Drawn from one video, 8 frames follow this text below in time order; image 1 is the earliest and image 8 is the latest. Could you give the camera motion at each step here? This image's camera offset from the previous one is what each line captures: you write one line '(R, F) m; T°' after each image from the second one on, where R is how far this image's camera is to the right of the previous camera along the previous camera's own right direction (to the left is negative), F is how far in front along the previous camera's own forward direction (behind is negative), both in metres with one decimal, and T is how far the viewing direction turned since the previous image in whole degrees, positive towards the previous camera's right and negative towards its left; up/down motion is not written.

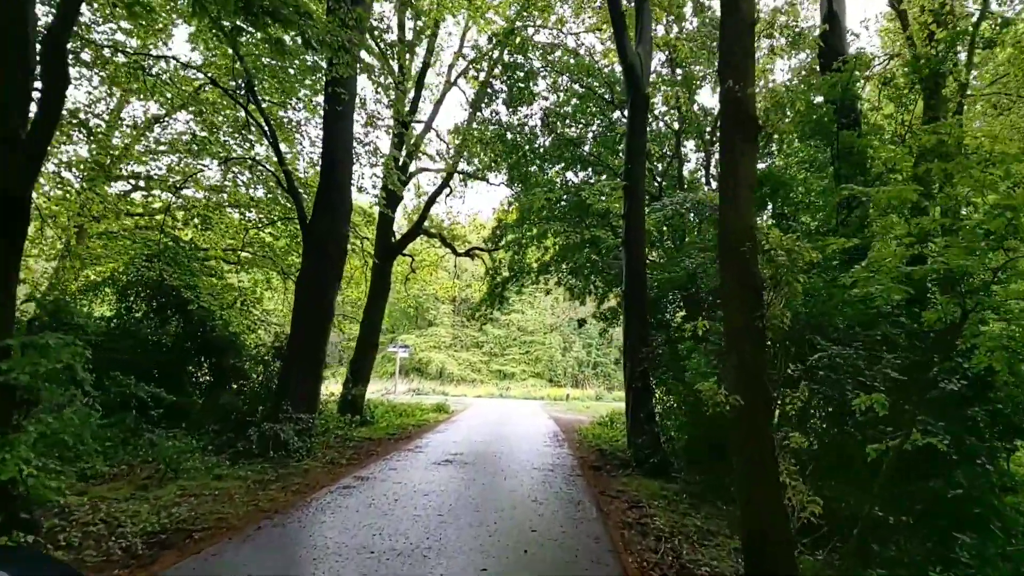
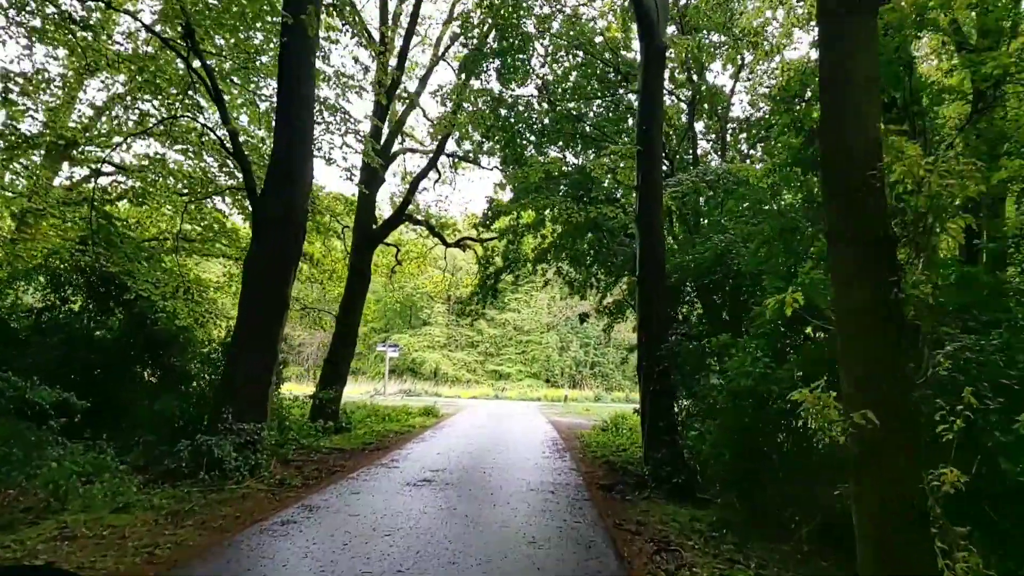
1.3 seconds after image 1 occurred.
(0.0, +1.7) m; 0°
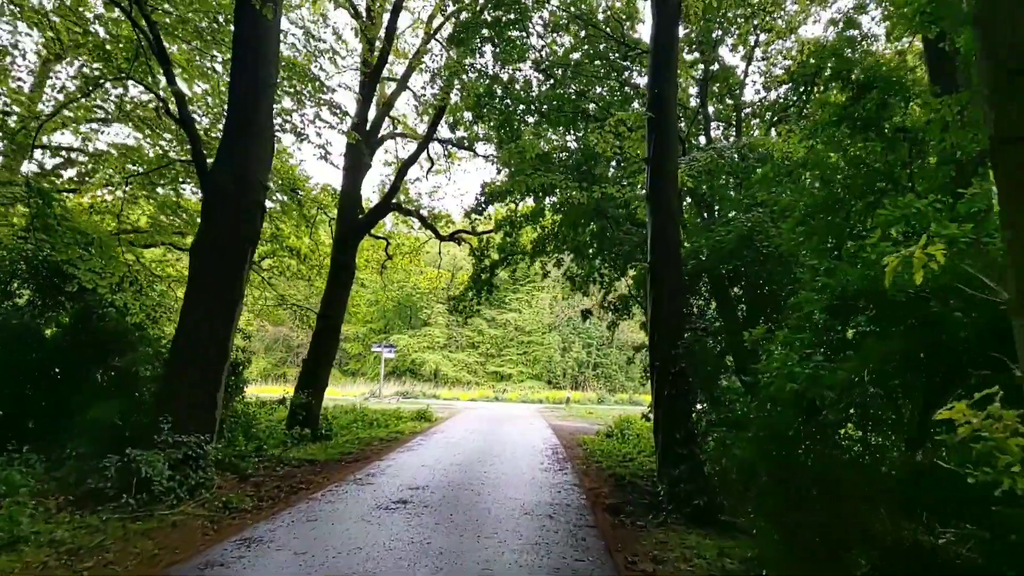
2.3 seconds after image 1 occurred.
(+0.1, +1.2) m; 0°
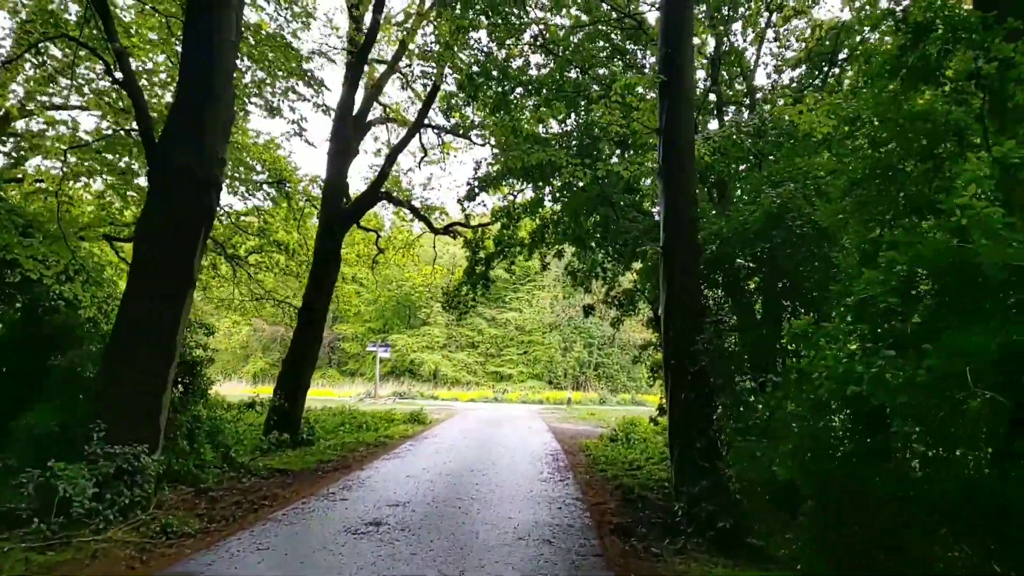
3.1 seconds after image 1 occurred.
(+0.1, +0.9) m; 0°
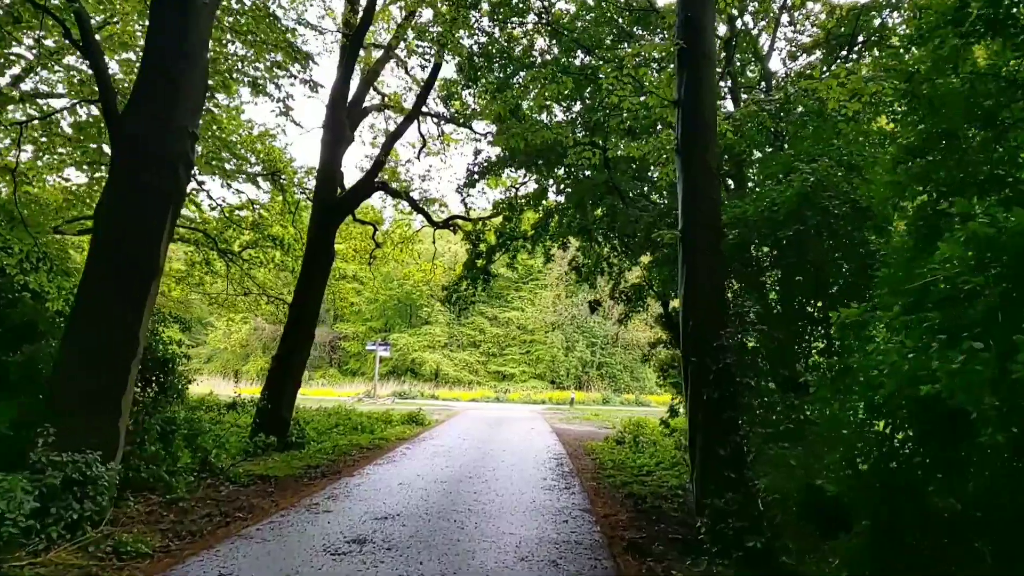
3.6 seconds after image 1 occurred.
(0.0, +0.6) m; 0°
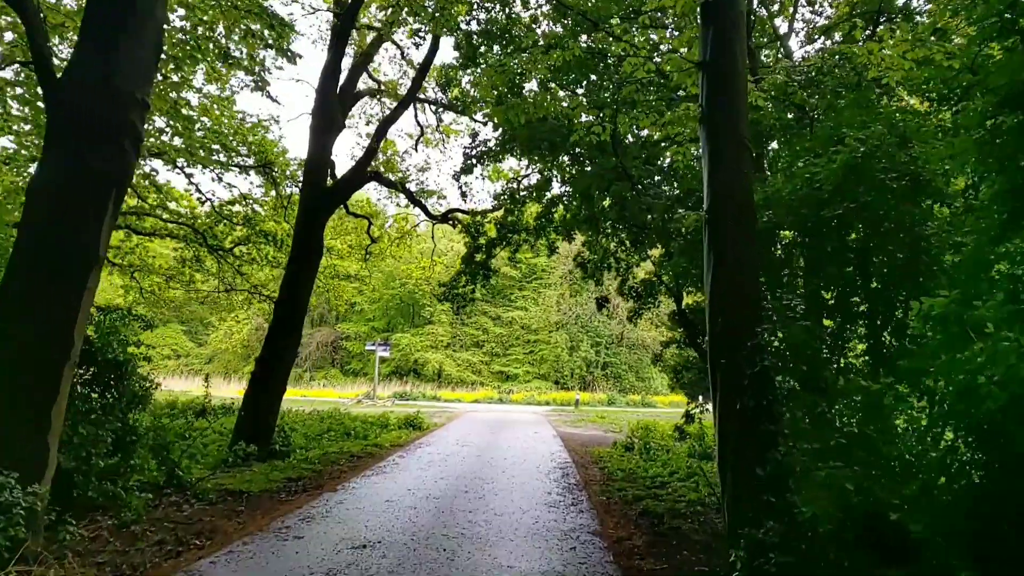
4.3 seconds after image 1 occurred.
(0.0, +0.8) m; 0°
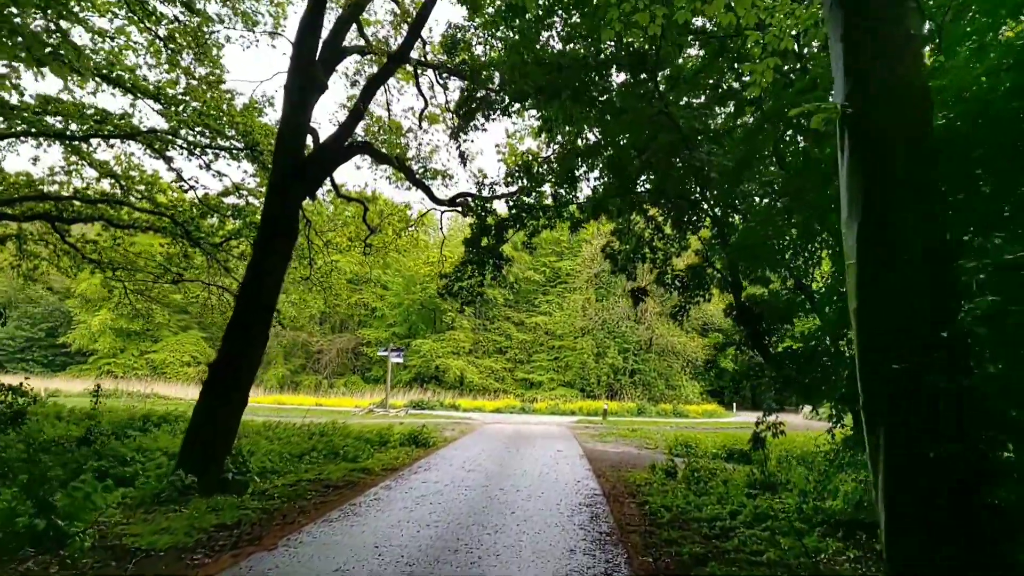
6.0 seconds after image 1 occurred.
(+0.1, +2.1) m; -2°
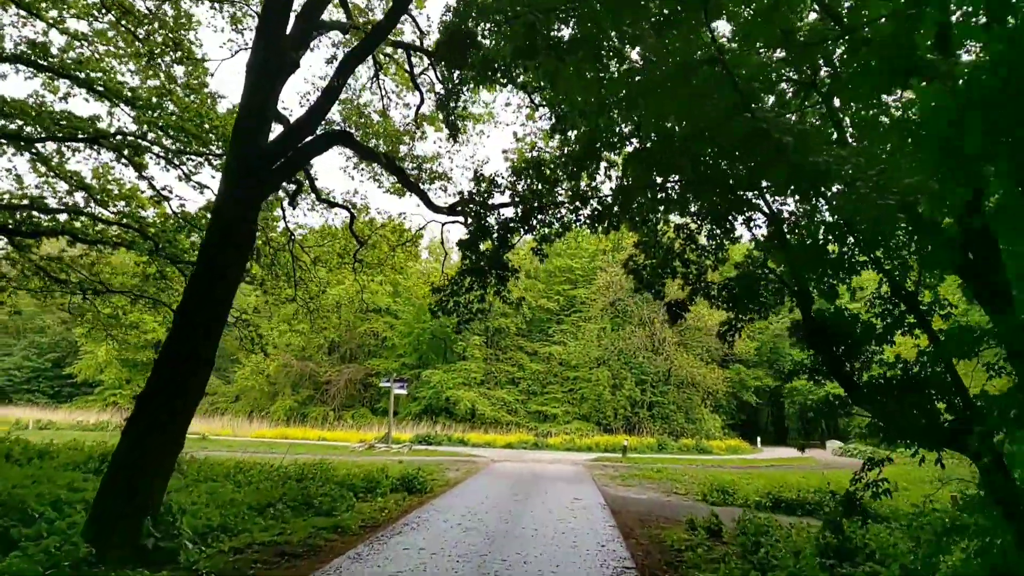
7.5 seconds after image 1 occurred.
(+0.1, +1.7) m; -1°
